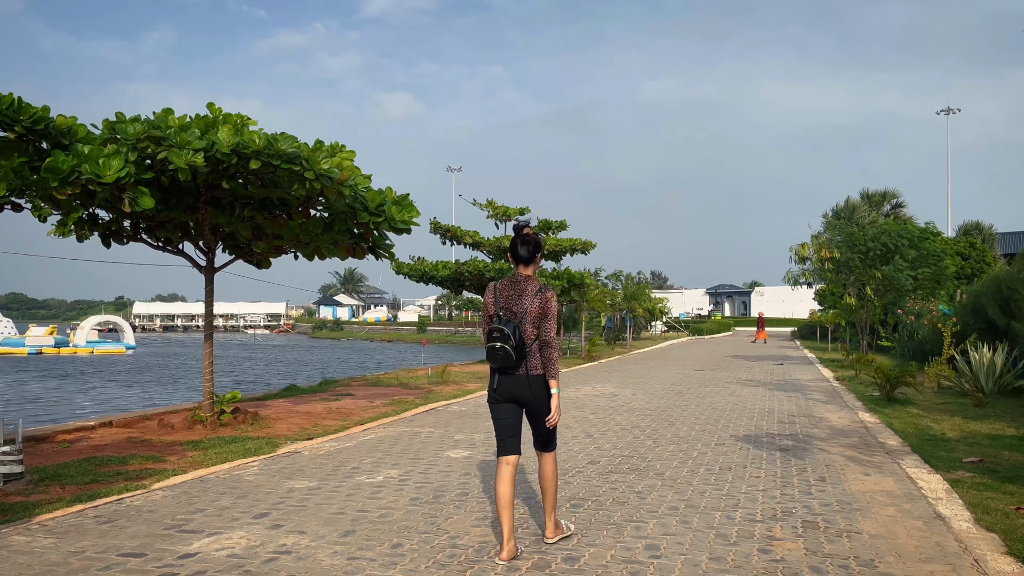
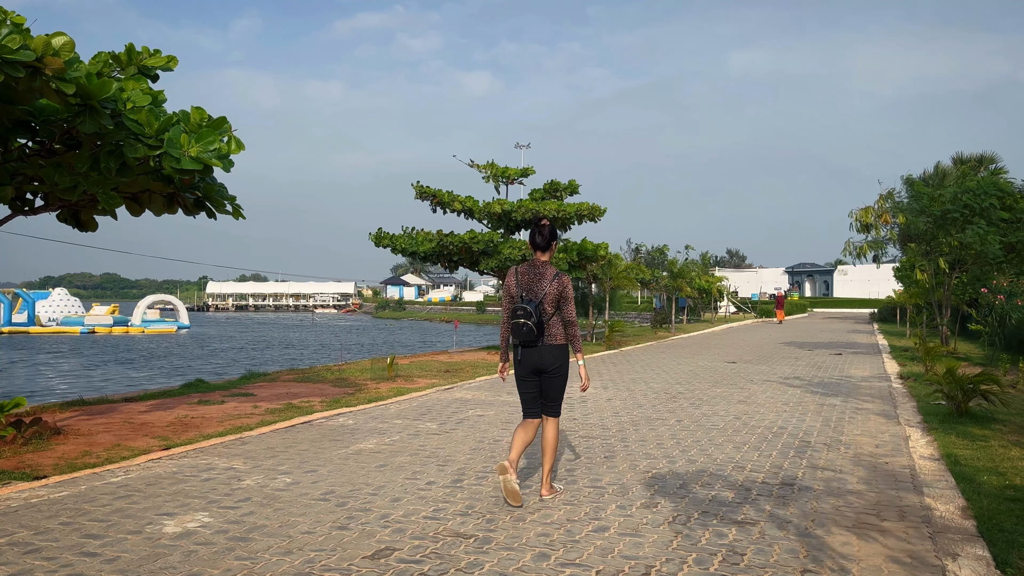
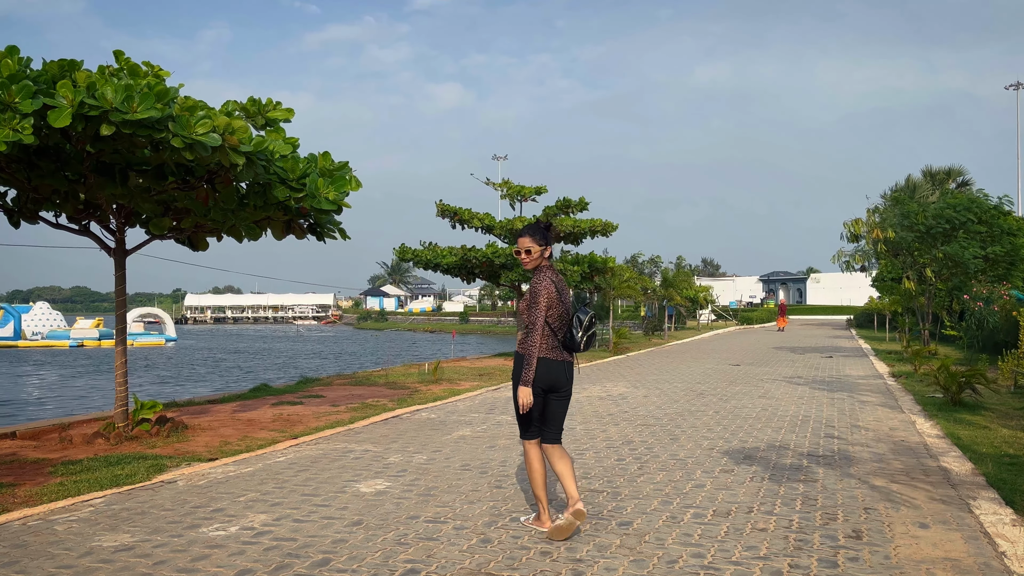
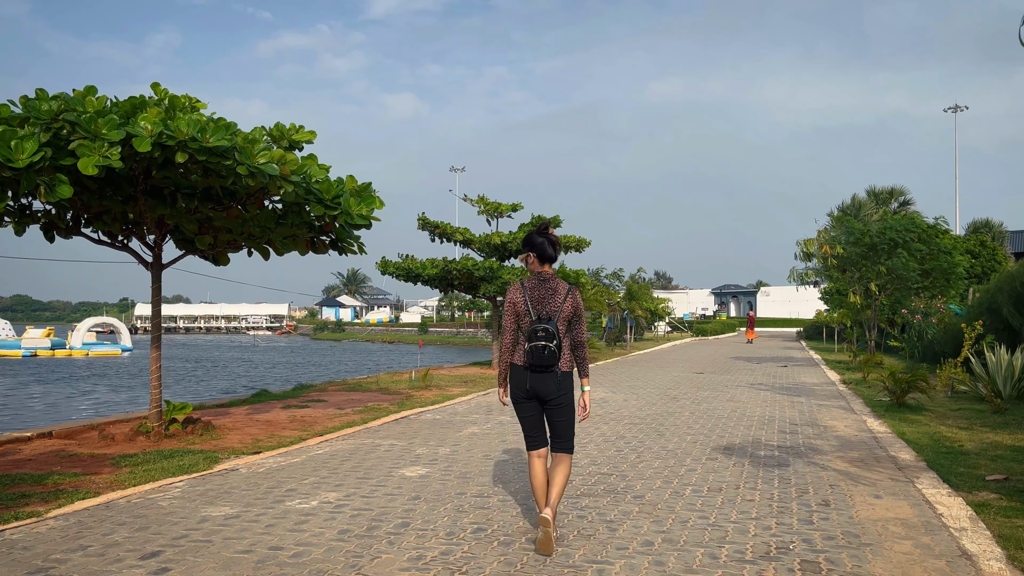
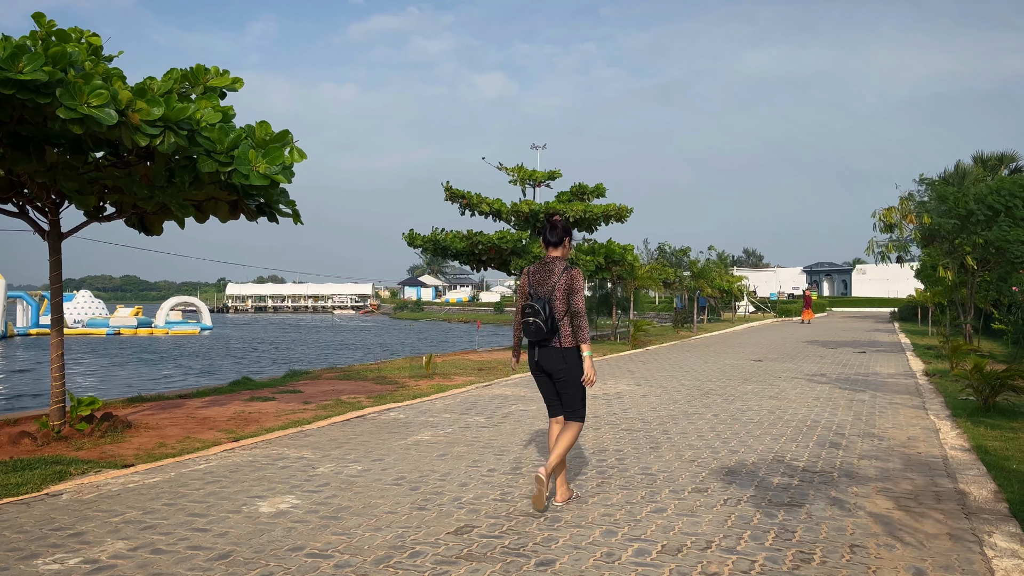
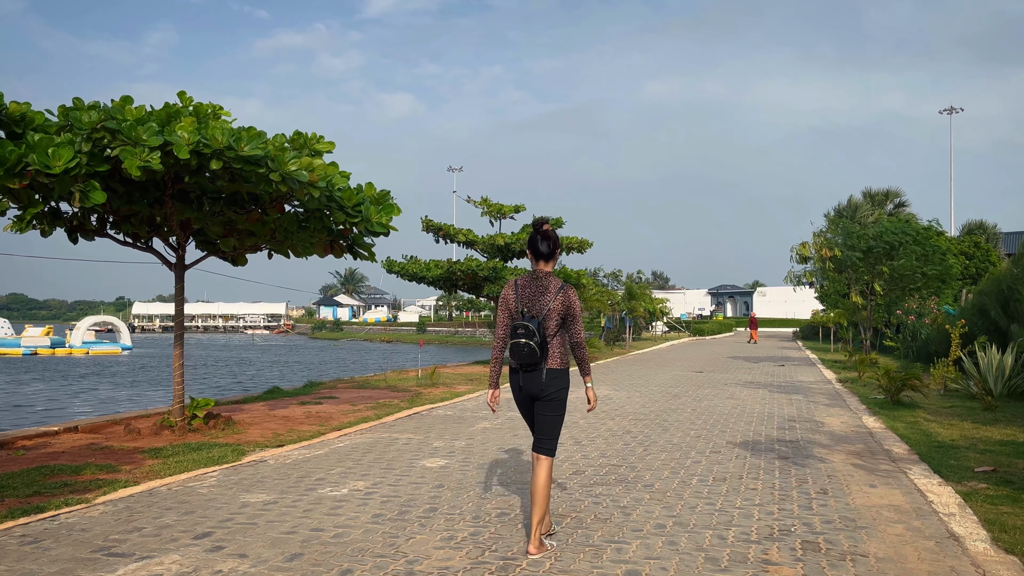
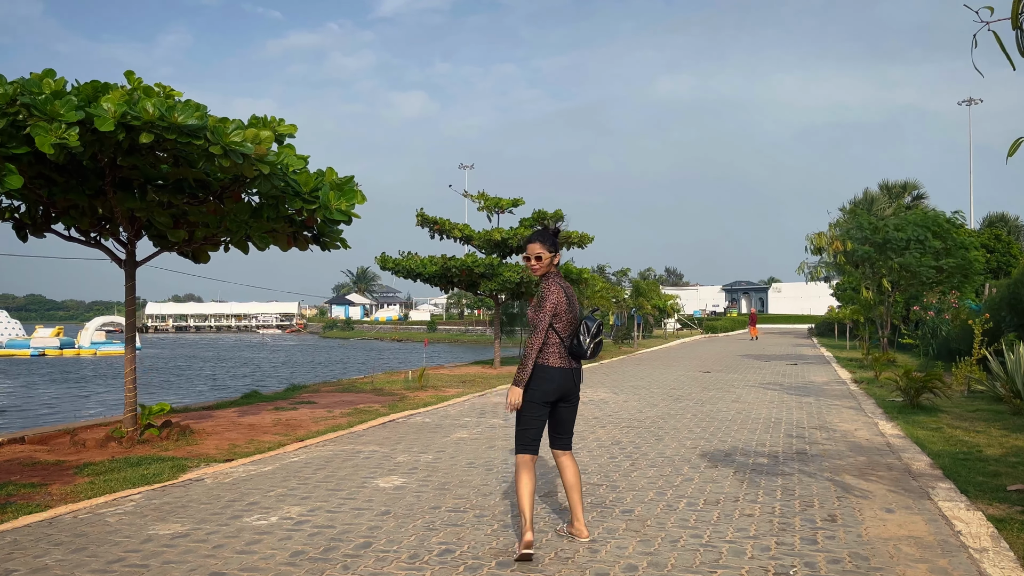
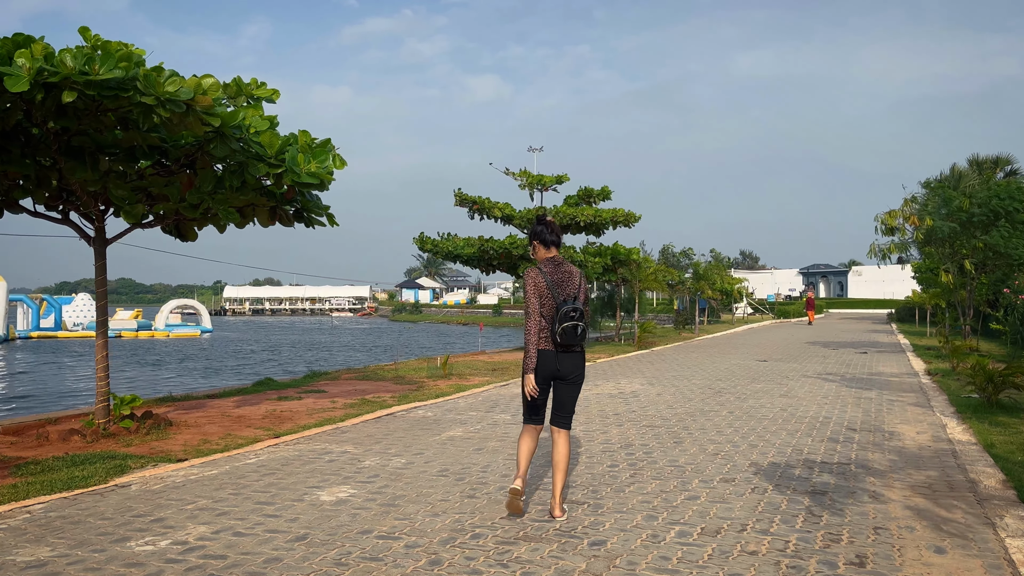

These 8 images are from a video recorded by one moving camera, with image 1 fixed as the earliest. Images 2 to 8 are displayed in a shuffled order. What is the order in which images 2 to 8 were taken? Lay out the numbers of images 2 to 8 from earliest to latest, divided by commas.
6, 4, 7, 3, 8, 5, 2
